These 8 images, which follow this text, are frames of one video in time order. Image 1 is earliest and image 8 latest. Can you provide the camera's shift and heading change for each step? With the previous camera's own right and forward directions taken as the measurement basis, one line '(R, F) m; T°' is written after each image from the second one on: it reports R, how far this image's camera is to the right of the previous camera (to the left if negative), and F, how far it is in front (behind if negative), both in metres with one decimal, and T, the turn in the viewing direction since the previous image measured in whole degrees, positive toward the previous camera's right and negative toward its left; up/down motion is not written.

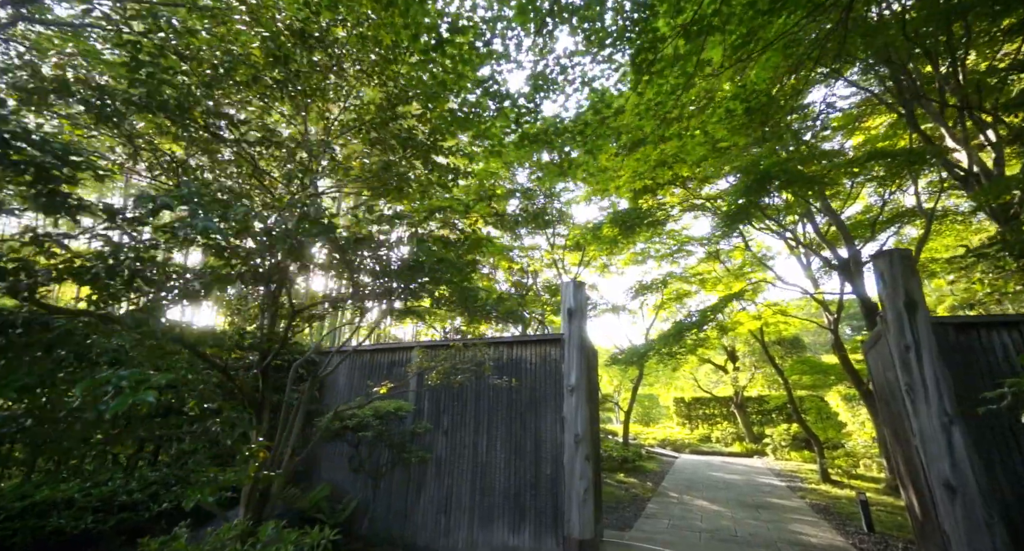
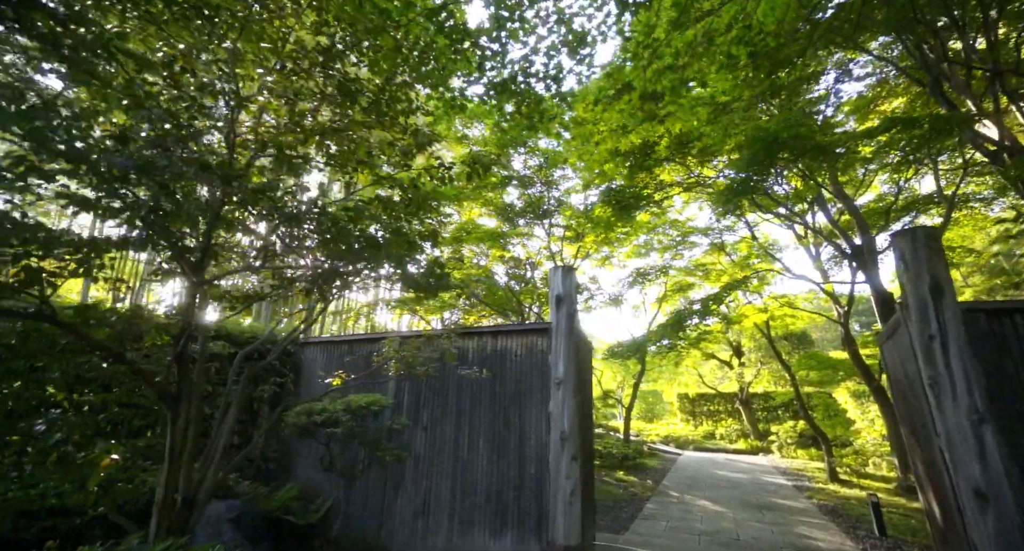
(+0.2, +0.3) m; -1°
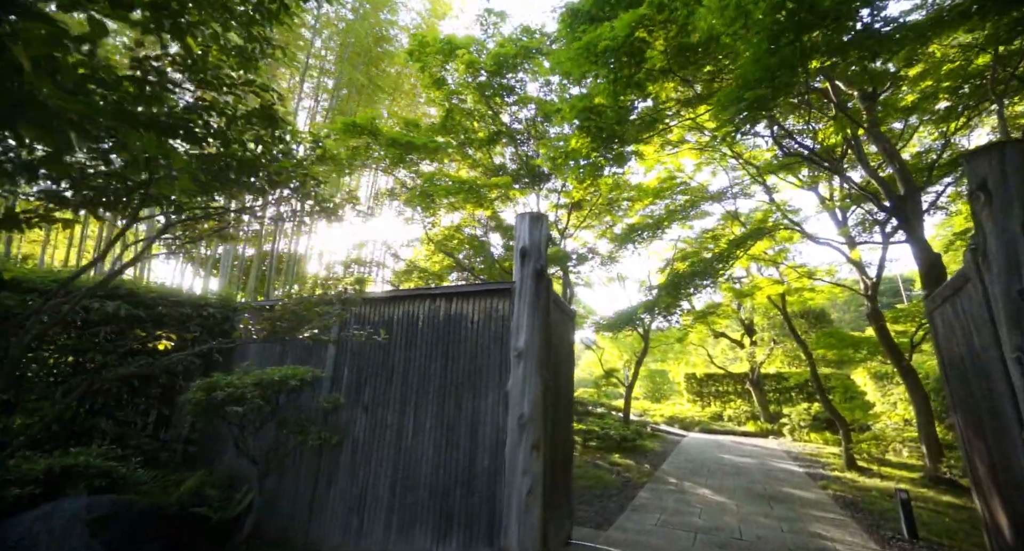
(+0.4, +0.8) m; -1°
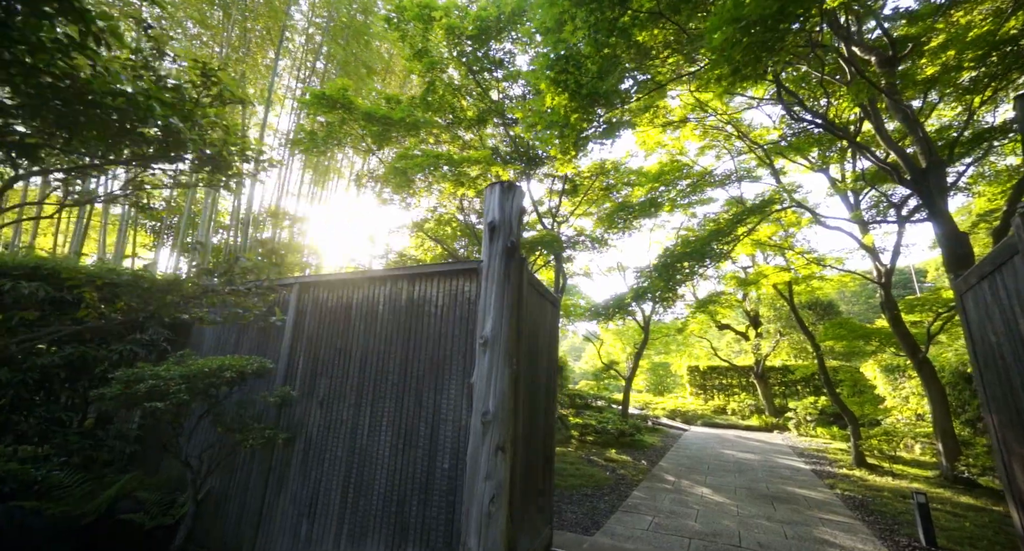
(+0.2, +0.4) m; -1°
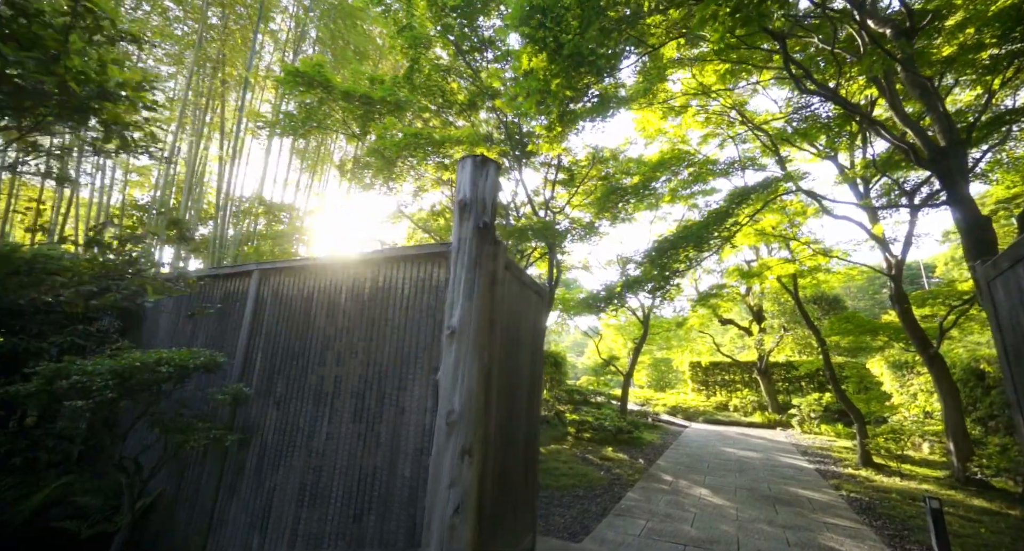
(+0.2, +0.3) m; 0°
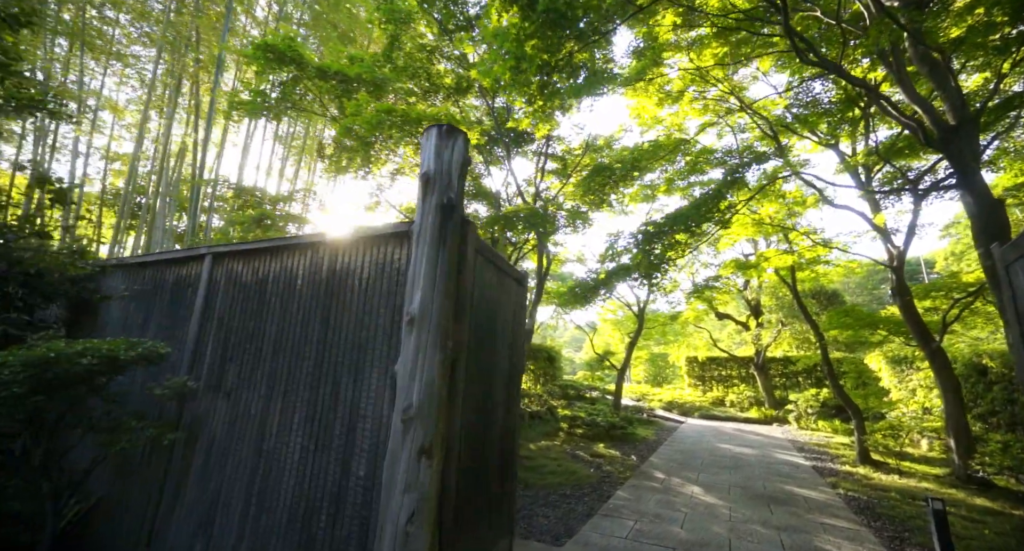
(+0.2, +0.3) m; 0°
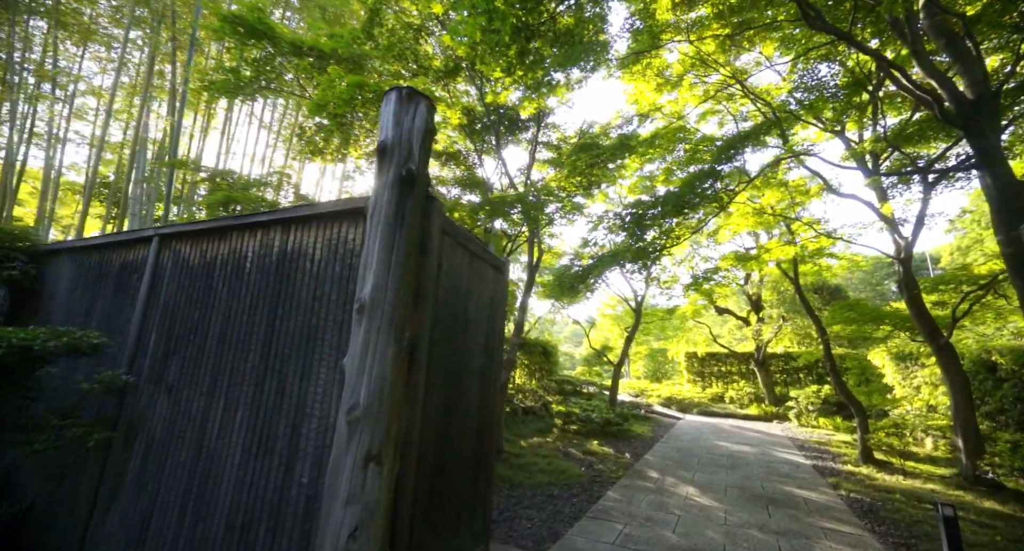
(+0.2, +0.3) m; 0°
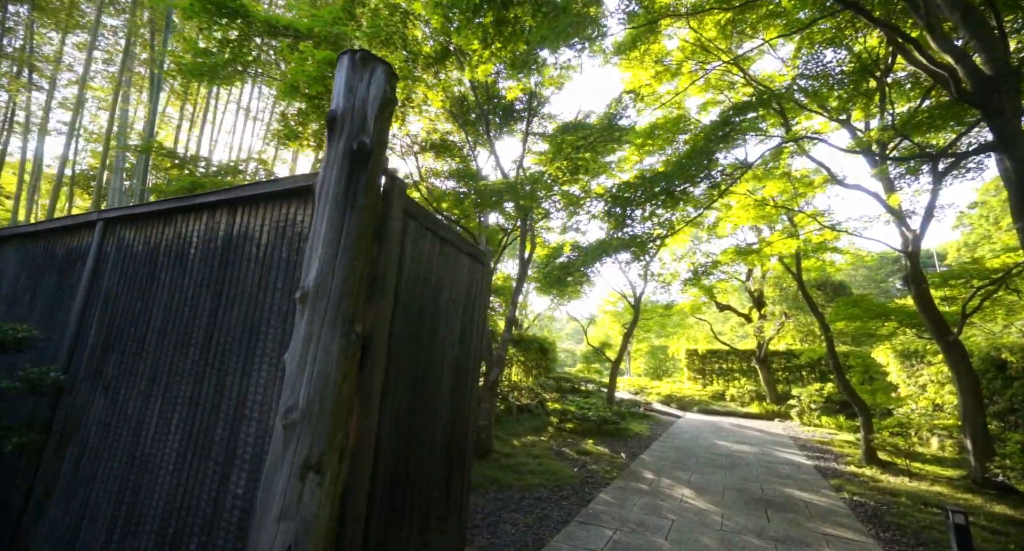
(+0.2, +0.2) m; 0°
